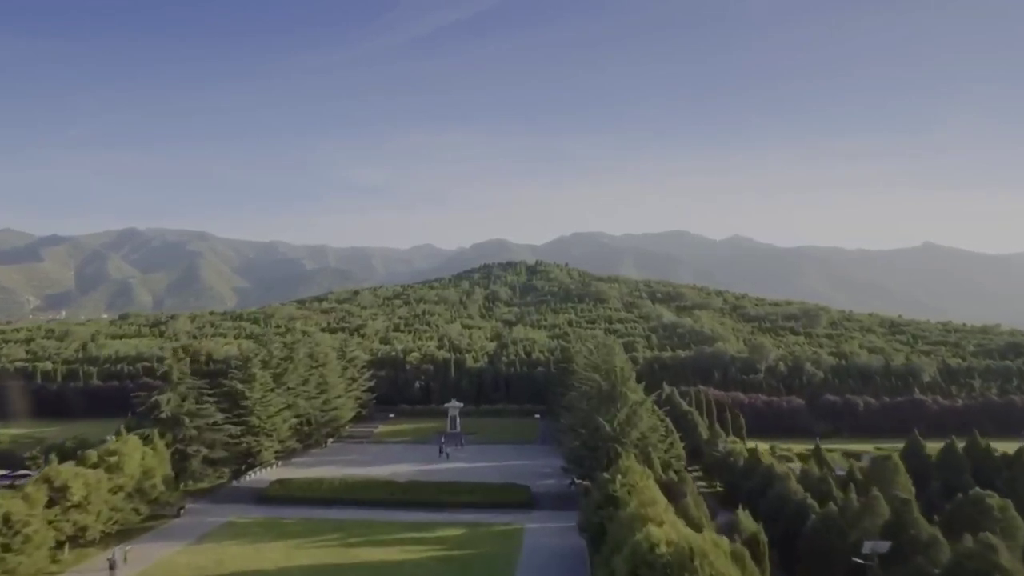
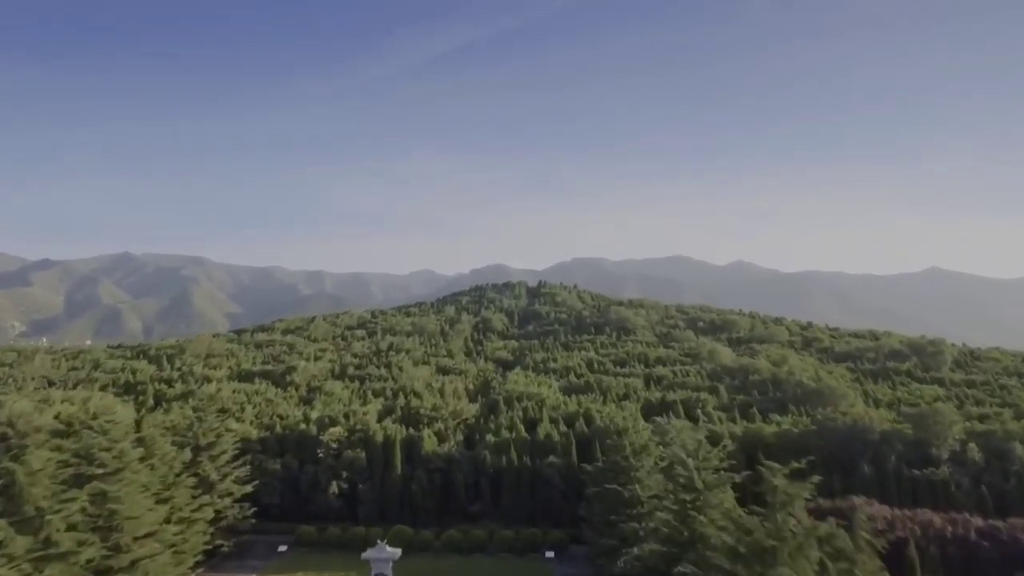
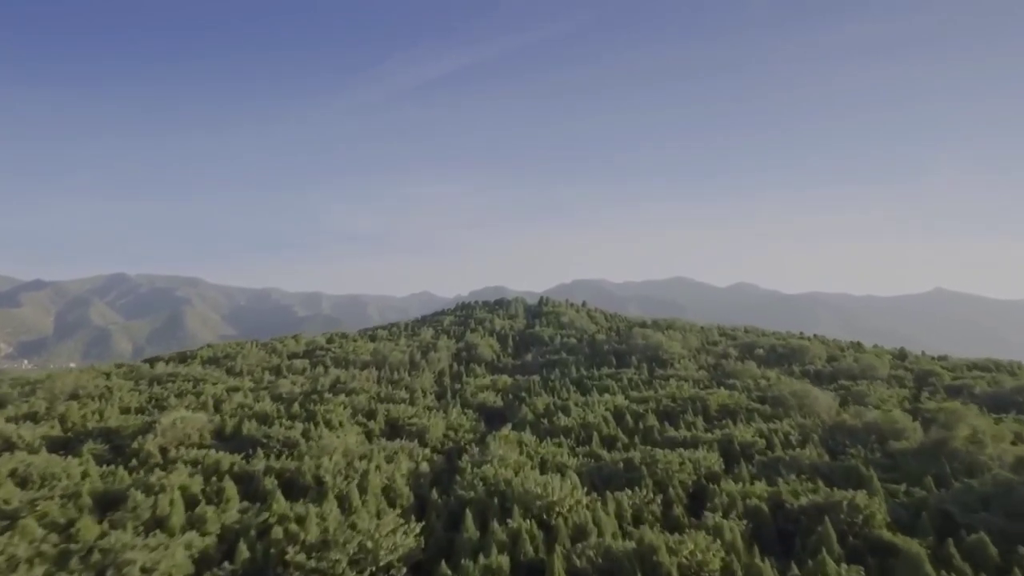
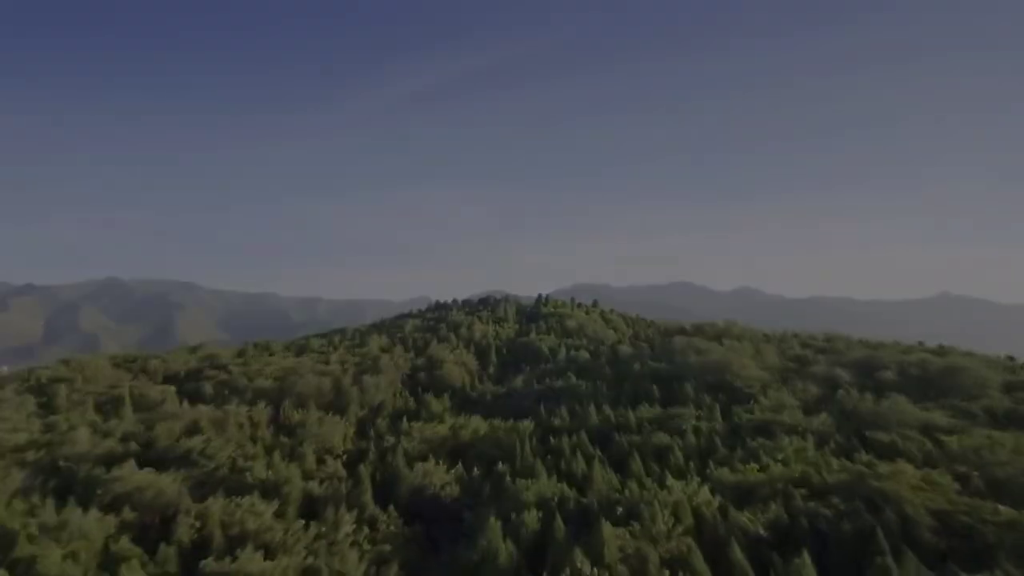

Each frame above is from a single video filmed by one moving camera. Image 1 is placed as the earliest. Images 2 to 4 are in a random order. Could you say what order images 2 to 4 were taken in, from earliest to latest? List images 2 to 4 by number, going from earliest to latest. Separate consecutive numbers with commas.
2, 3, 4
